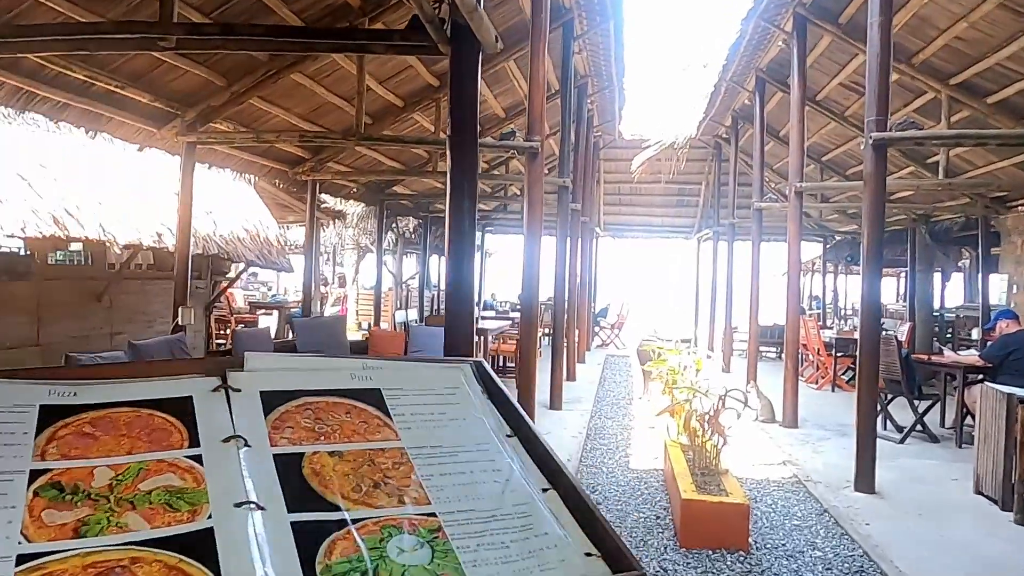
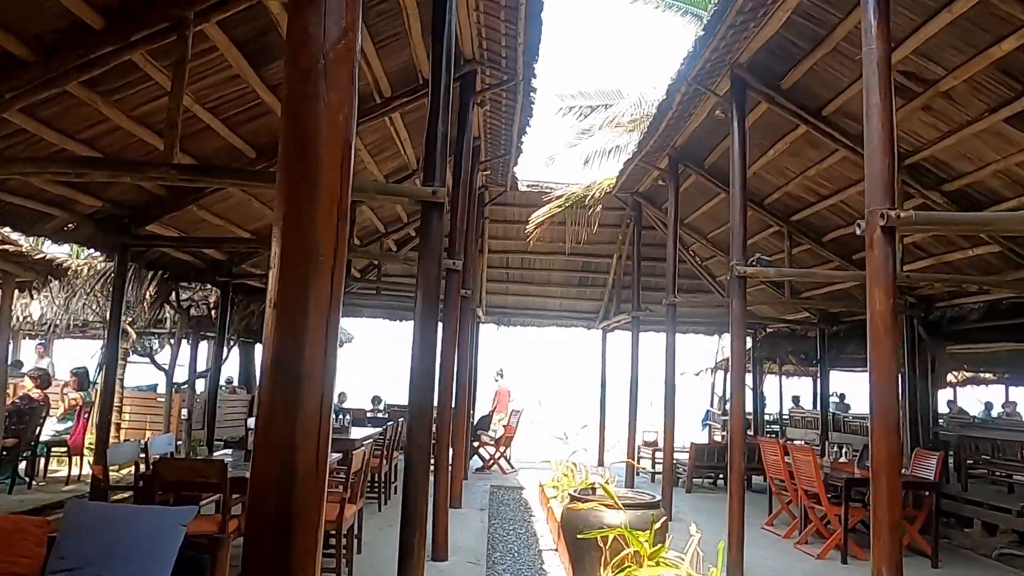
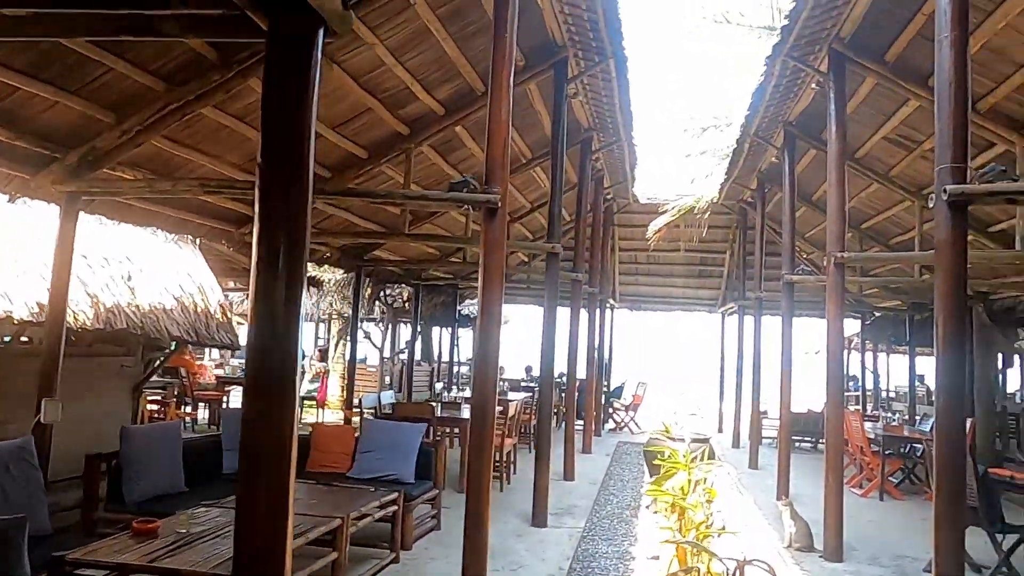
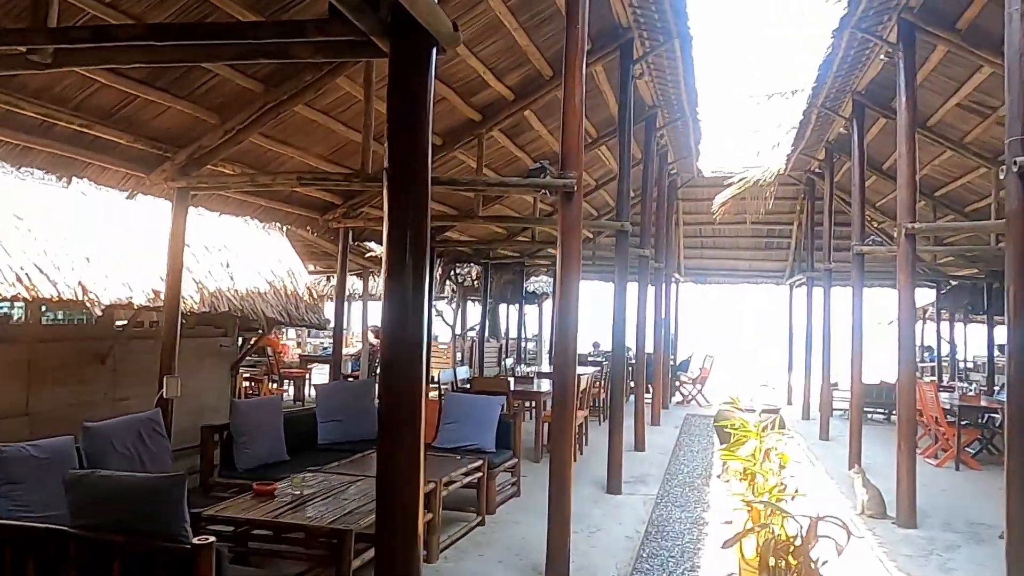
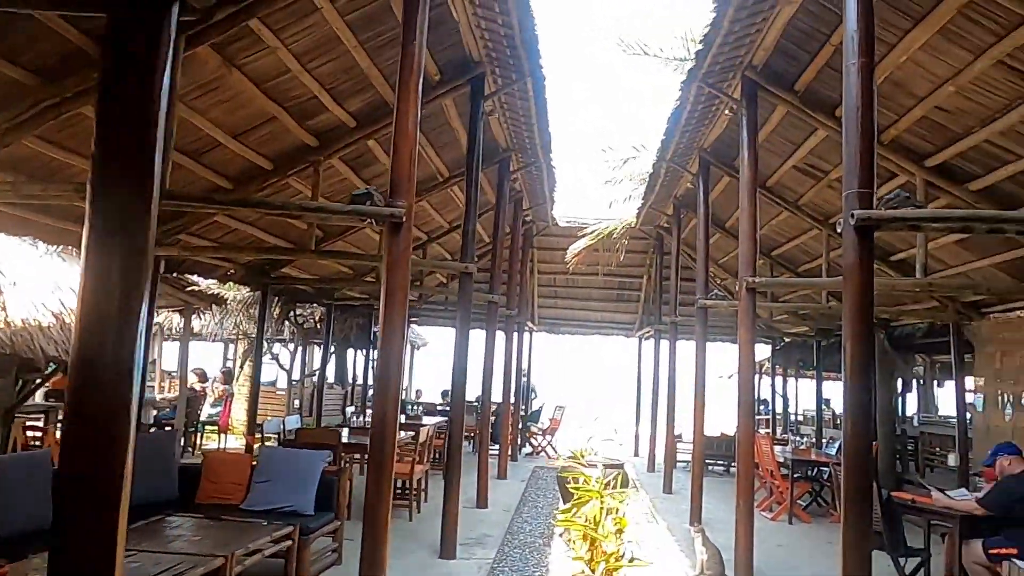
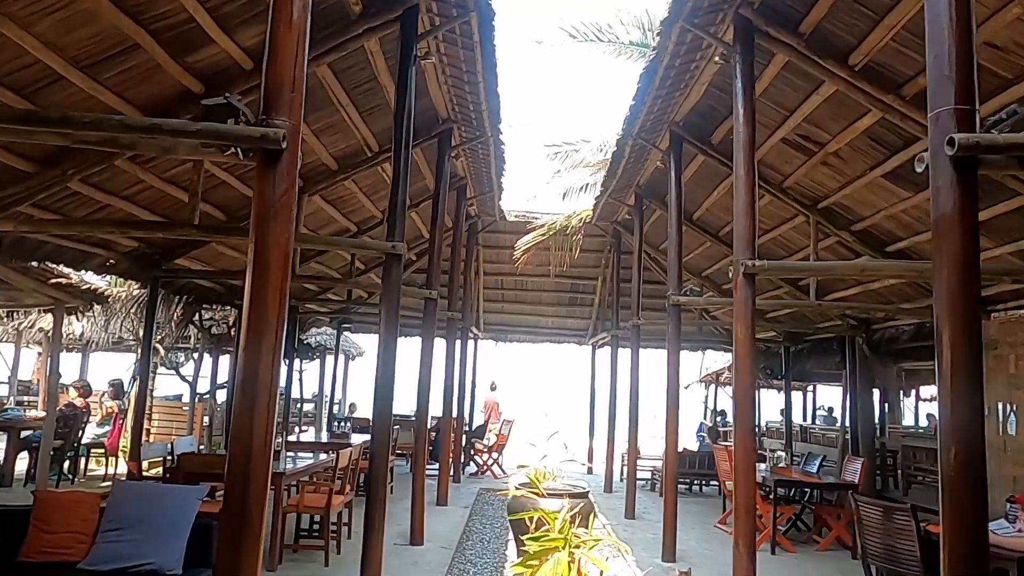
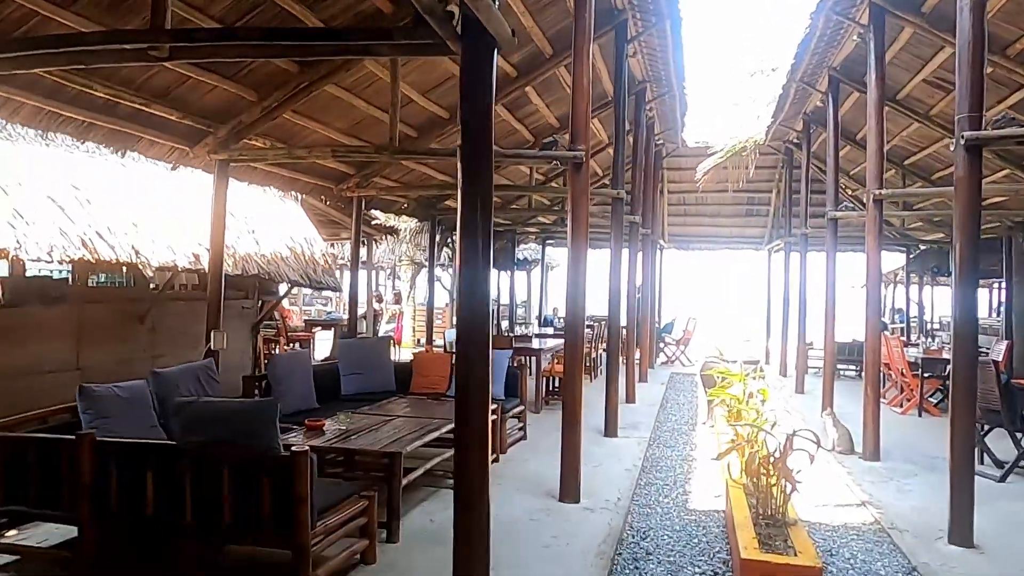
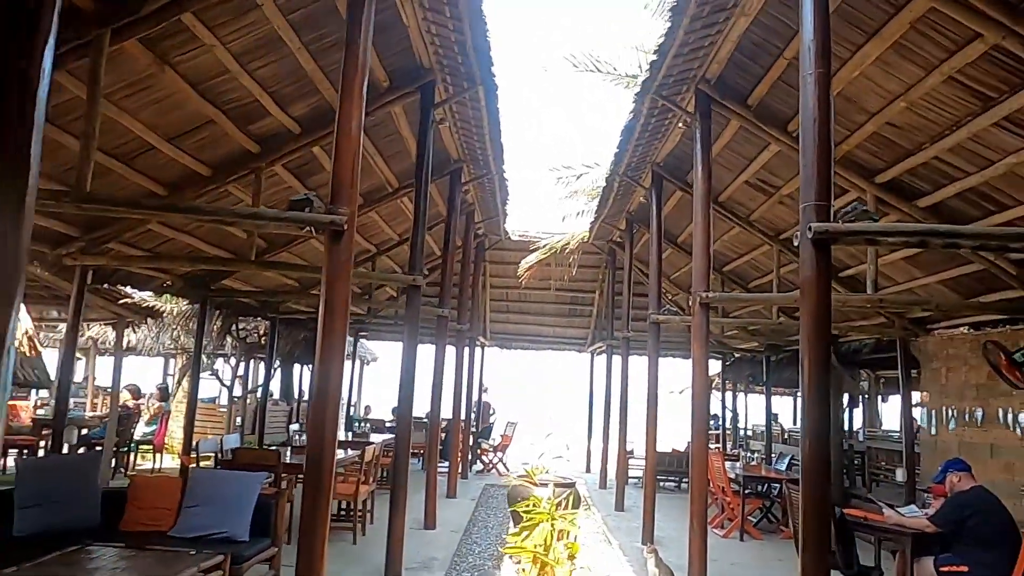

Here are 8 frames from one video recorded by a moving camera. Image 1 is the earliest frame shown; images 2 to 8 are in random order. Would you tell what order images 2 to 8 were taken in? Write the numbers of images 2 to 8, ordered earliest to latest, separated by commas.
7, 4, 3, 5, 8, 6, 2
